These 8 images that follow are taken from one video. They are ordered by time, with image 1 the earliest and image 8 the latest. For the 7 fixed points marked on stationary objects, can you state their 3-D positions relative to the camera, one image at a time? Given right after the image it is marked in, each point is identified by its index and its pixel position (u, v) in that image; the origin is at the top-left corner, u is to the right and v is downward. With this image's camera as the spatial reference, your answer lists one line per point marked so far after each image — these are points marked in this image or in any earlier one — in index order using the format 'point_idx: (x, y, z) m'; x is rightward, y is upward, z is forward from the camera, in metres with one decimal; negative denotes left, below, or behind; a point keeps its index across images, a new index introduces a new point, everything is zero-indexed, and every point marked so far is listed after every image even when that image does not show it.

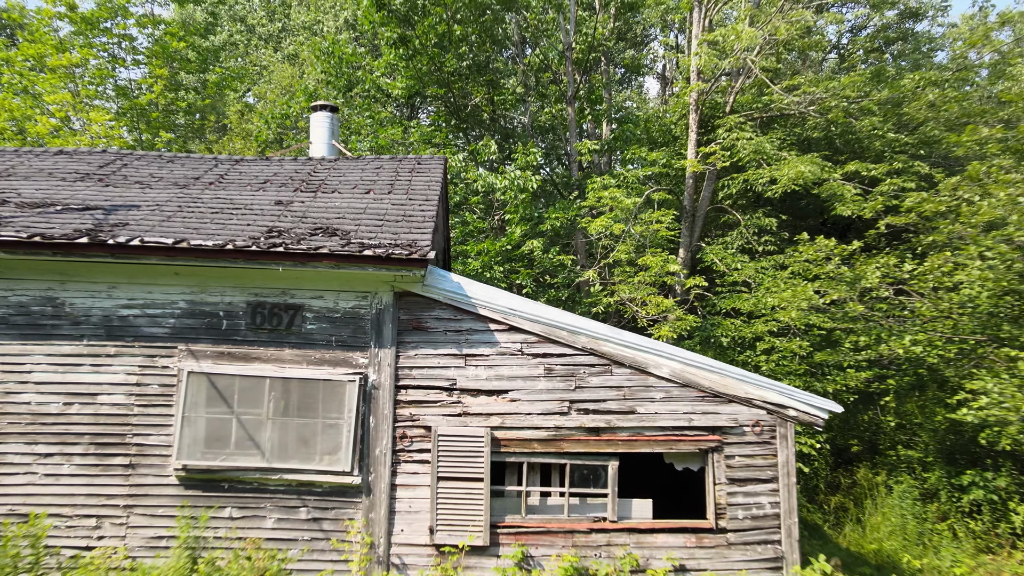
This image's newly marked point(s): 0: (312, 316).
0: (-2.5, -0.3, +5.4) m
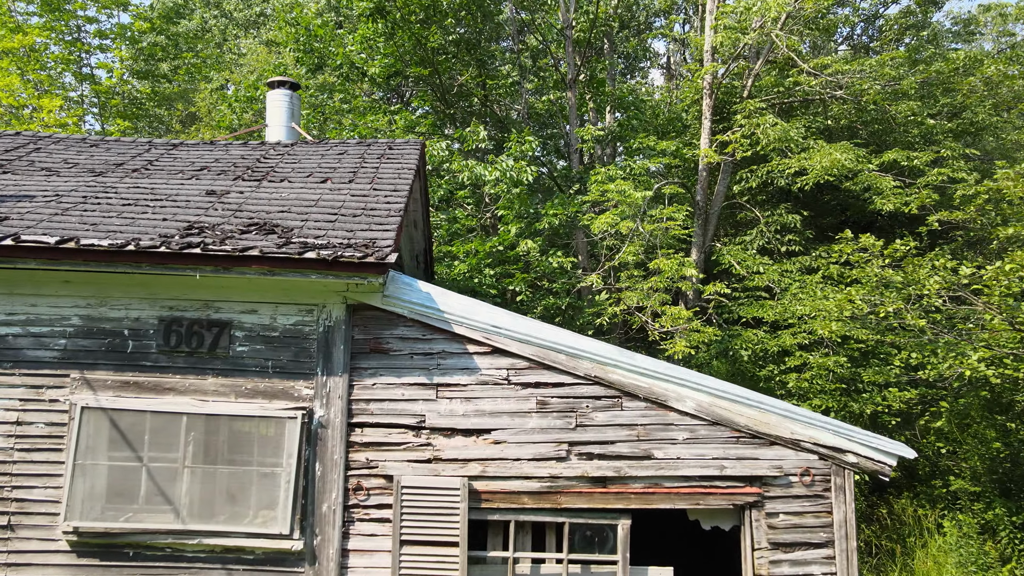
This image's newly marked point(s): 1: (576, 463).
0: (-2.7, -0.5, +4.2) m
1: (+0.6, -1.7, +4.2) m
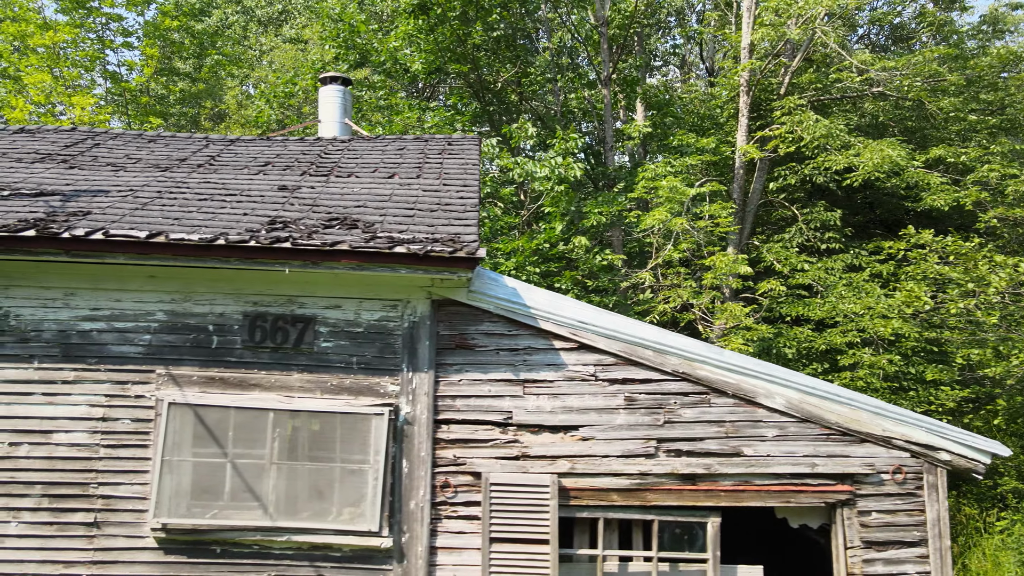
0: (-1.8, -0.4, +4.2) m
1: (+1.5, -1.7, +4.1) m
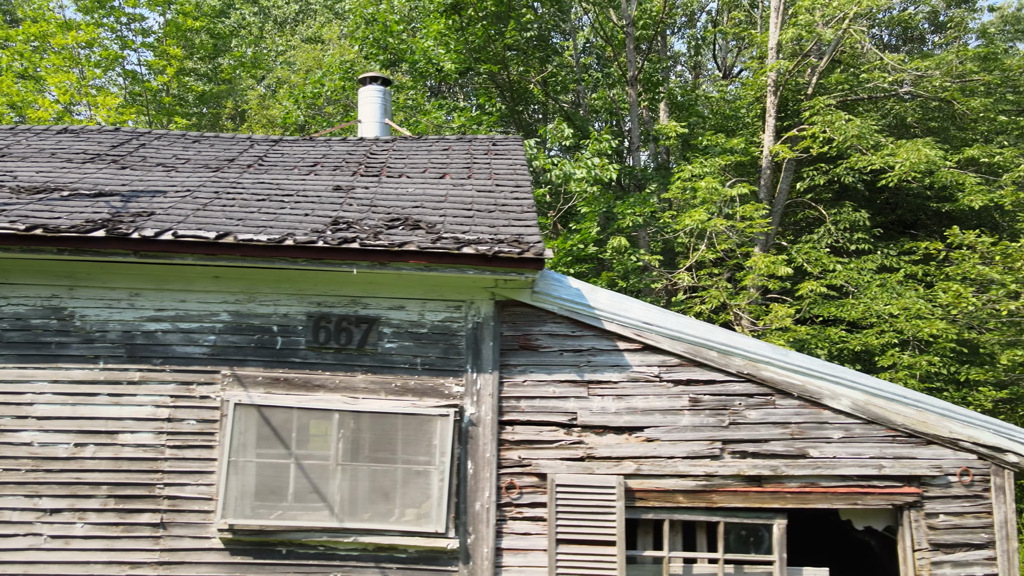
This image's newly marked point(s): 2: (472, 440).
0: (-1.2, -0.4, +4.2) m
1: (+2.1, -1.7, +4.1) m
2: (-0.4, -1.5, +4.2) m
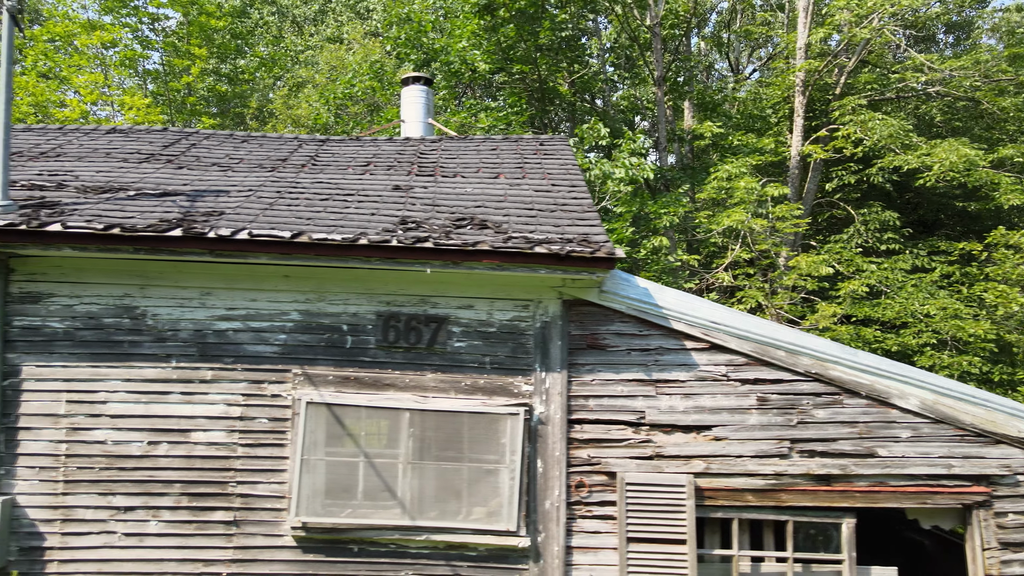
0: (-0.5, -0.4, +4.2) m
1: (+2.8, -1.7, +4.1) m
2: (+0.3, -1.5, +4.2) m
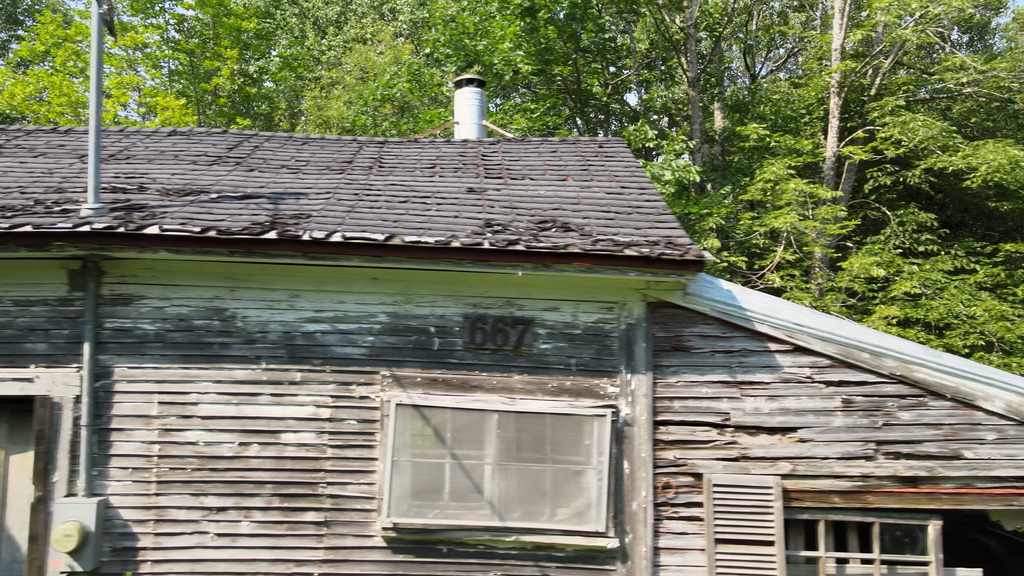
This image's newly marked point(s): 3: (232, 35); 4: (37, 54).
0: (+0.3, -0.4, +4.2) m
1: (+3.6, -1.7, +4.2) m
2: (+1.1, -1.5, +4.2) m
3: (-9.4, +8.6, +14.6) m
4: (-15.8, +7.9, +14.3) m
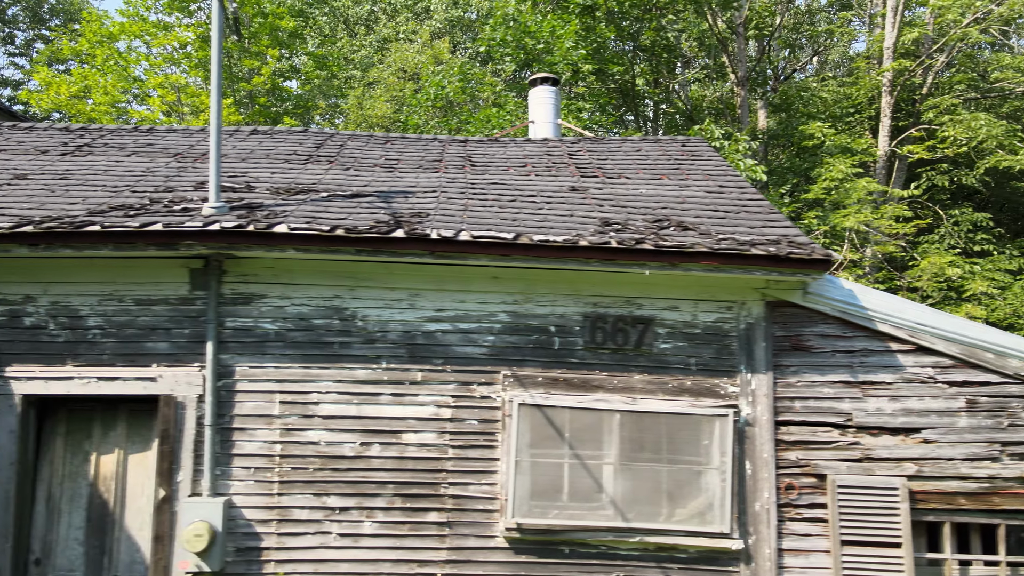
0: (+1.5, -0.4, +4.2) m
1: (+4.8, -1.7, +4.1) m
2: (+2.3, -1.5, +4.2) m
3: (-8.2, +8.6, +14.6) m
4: (-14.6, +7.9, +14.4) m
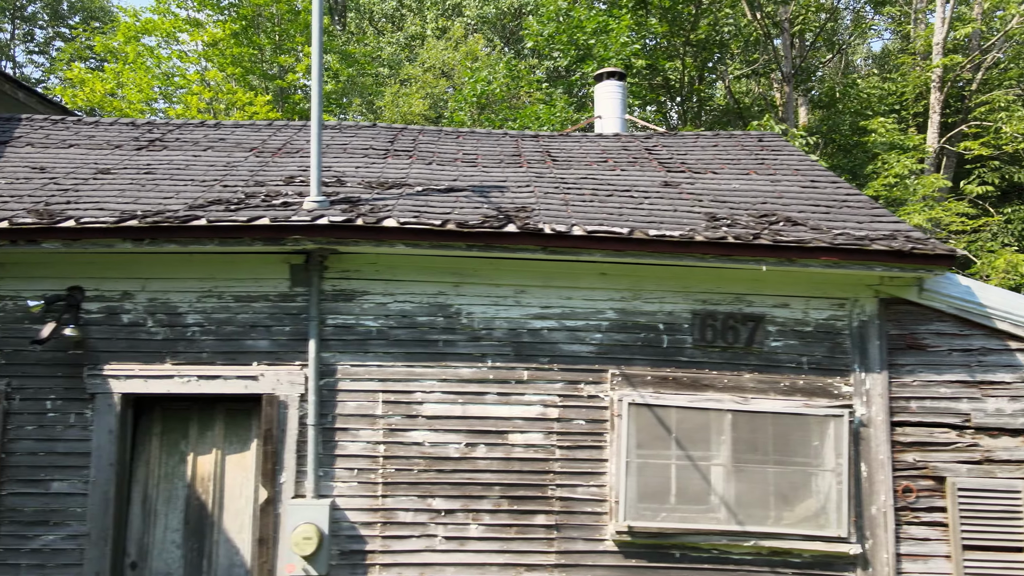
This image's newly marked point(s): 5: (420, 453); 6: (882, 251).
0: (+2.5, -0.4, +4.1) m
1: (+5.8, -1.7, +4.0) m
2: (+3.3, -1.4, +4.0) m
3: (-7.2, +8.6, +14.5) m
4: (-13.5, +8.0, +14.3) m
5: (-0.9, -1.5, +4.0) m
6: (+3.3, +0.3, +3.8) m
